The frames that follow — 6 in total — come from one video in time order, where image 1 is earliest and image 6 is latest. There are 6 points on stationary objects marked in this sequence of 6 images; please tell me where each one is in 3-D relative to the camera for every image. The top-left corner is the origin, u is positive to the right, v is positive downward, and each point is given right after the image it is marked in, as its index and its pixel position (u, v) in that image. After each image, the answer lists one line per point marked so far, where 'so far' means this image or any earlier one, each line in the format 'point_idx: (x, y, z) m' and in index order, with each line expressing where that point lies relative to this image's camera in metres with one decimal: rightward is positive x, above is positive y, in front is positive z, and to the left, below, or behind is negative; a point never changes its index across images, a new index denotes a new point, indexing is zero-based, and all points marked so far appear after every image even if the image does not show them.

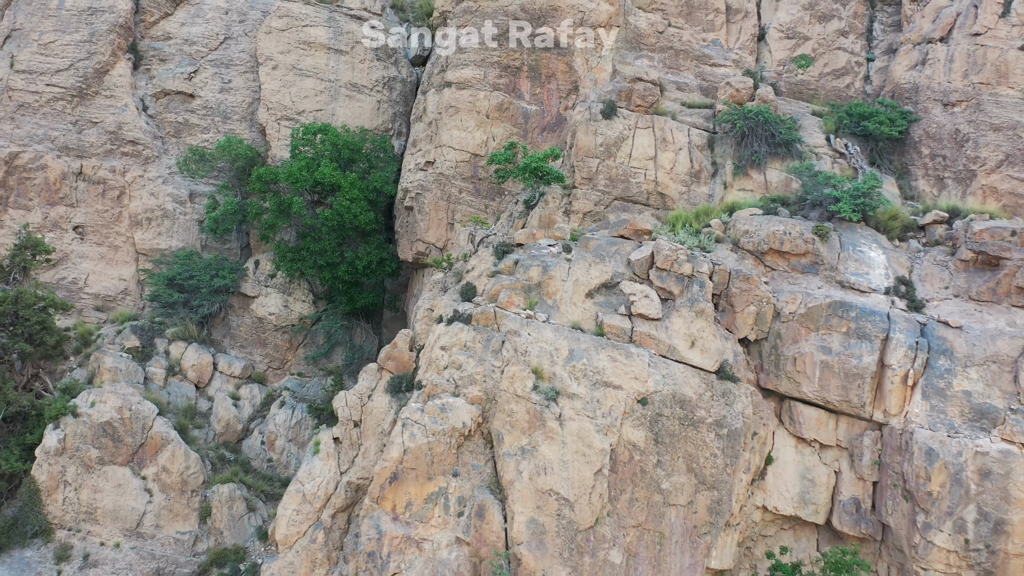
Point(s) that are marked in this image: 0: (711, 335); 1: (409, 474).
0: (+2.8, -0.7, +16.3) m
1: (-1.3, -2.5, +15.3) m
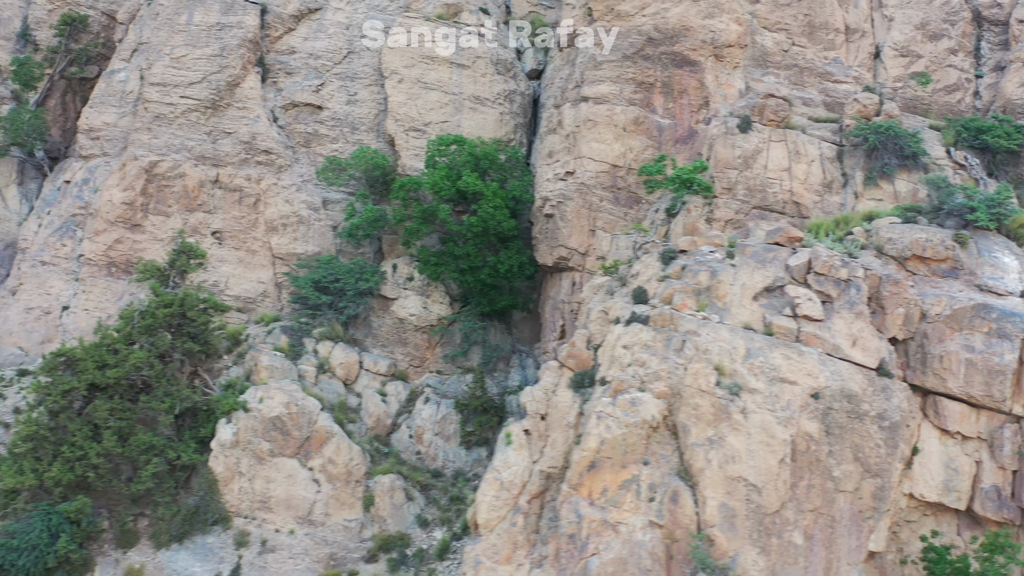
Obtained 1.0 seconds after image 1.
0: (+5.6, -0.7, +17.7) m
1: (+1.4, -2.5, +16.7) m
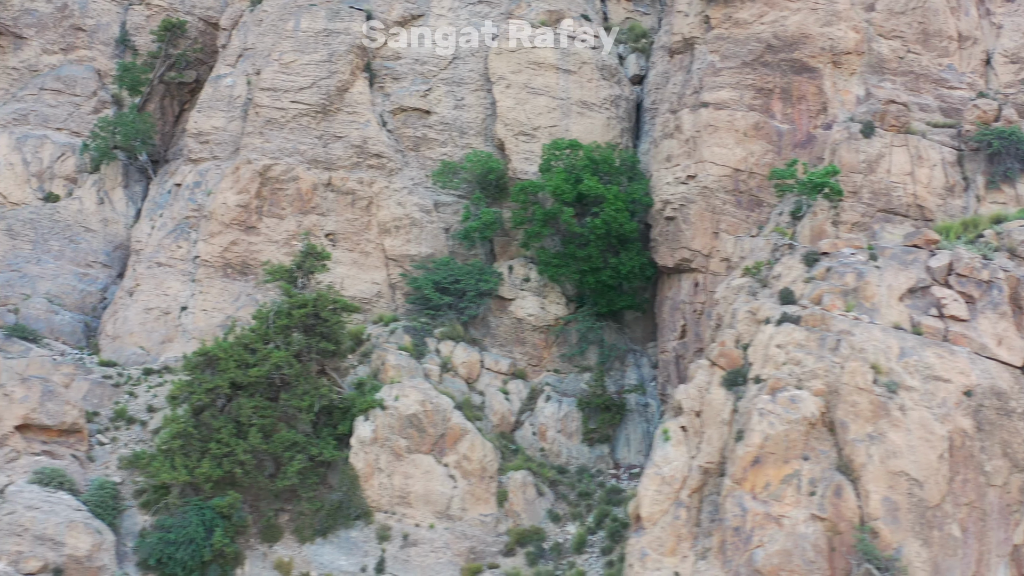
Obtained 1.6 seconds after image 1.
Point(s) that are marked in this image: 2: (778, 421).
0: (+8.1, -0.7, +18.3) m
1: (+3.9, -2.6, +17.3) m
2: (+4.0, -2.0, +17.4) m
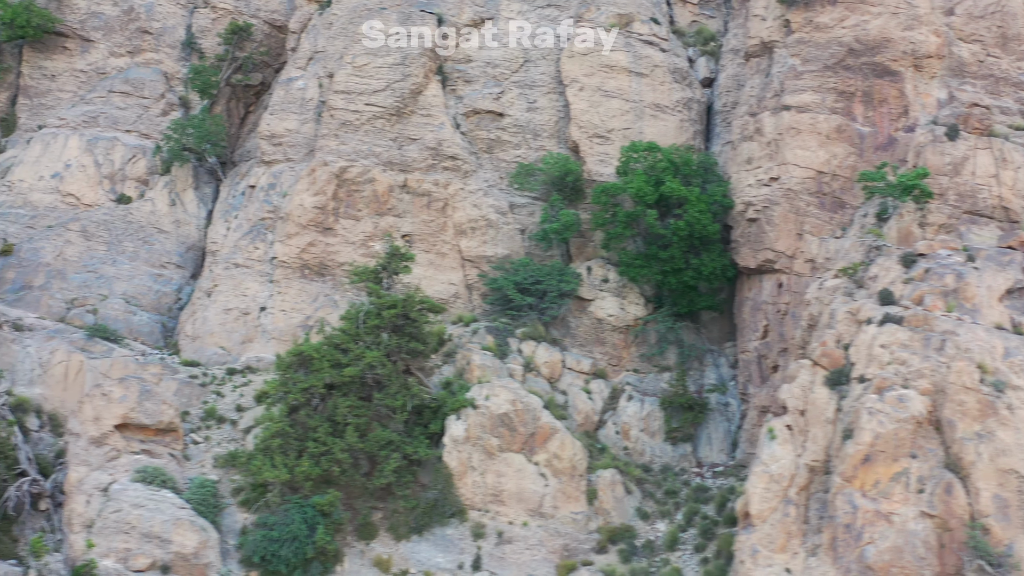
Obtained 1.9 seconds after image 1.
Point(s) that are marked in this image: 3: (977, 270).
0: (+9.8, -0.8, +18.6) m
1: (+5.6, -2.6, +17.6) m
2: (+5.8, -2.0, +17.7) m
3: (+7.8, +0.3, +19.3) m
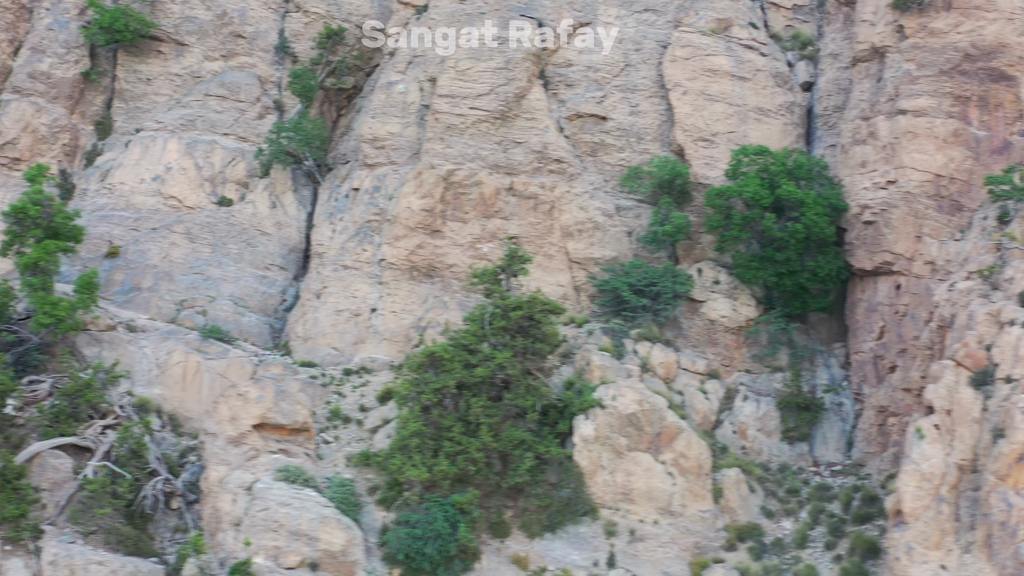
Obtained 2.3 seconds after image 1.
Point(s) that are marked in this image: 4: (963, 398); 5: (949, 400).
0: (+12.3, -0.8, +19.0) m
1: (+8.2, -2.6, +17.9) m
2: (+8.3, -2.1, +18.0) m
3: (+10.3, +0.3, +19.7) m
4: (+7.6, -1.8, +19.2) m
5: (+7.4, -1.9, +19.4) m
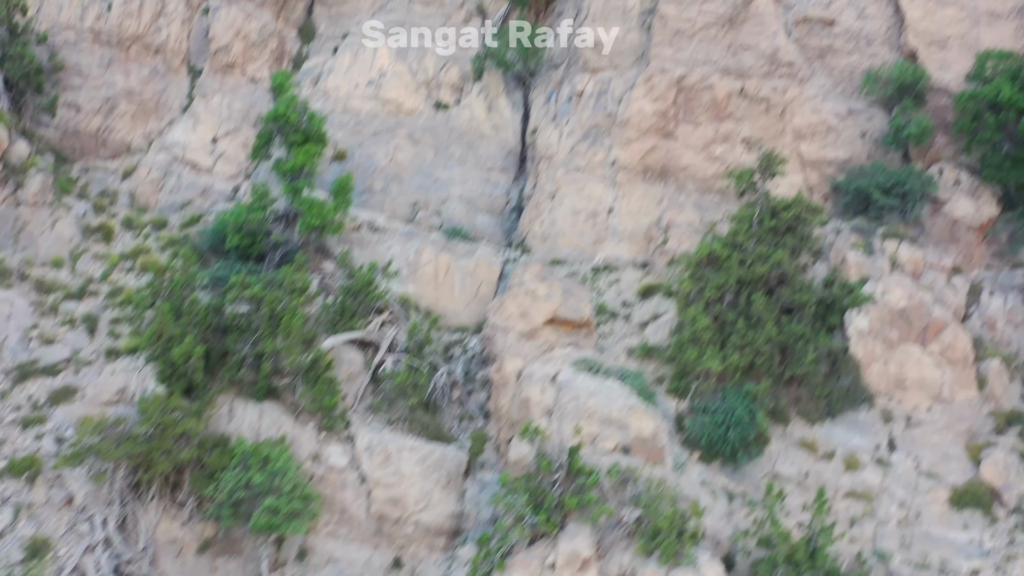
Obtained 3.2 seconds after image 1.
0: (+18.0, +1.0, +19.9) m
1: (+13.9, -0.9, +19.0) m
2: (+14.0, -0.3, +19.0) m
3: (+16.0, +2.1, +20.5) m
4: (+13.3, 0.0, +20.2) m
5: (+13.1, -0.1, +20.4) m
